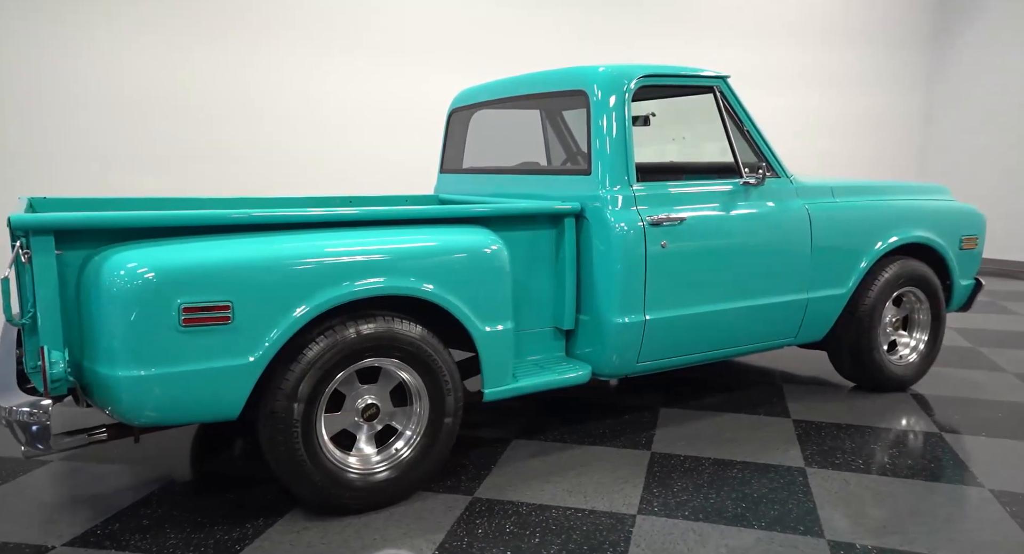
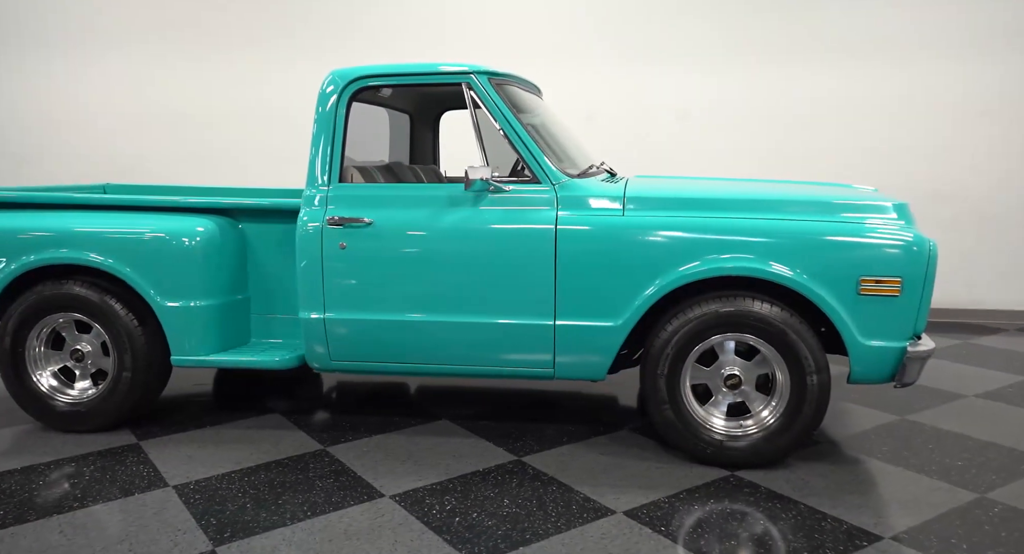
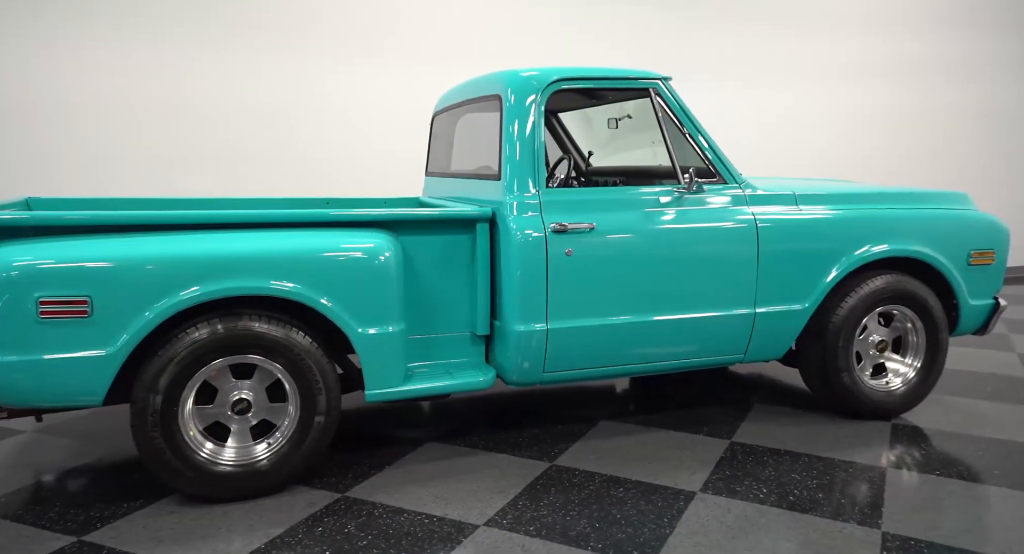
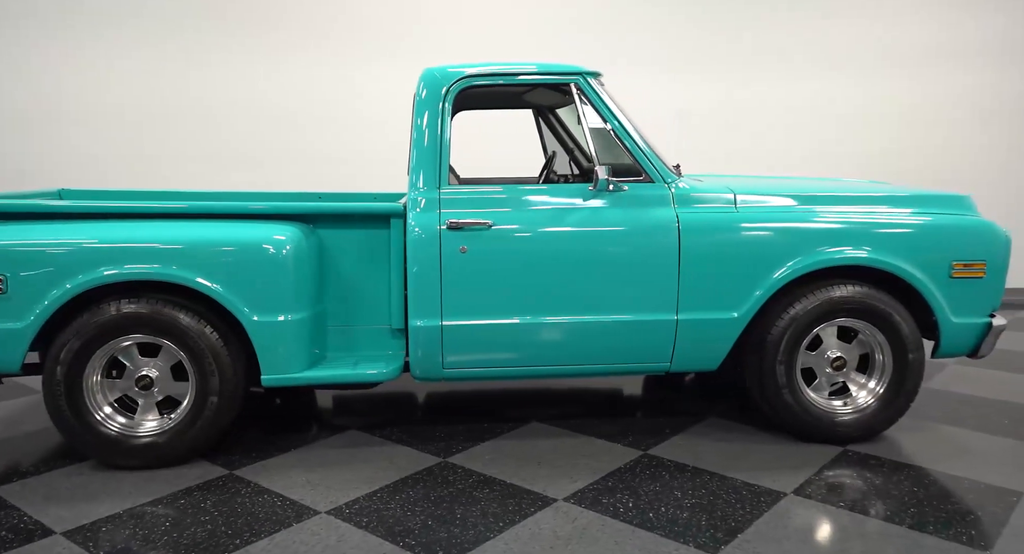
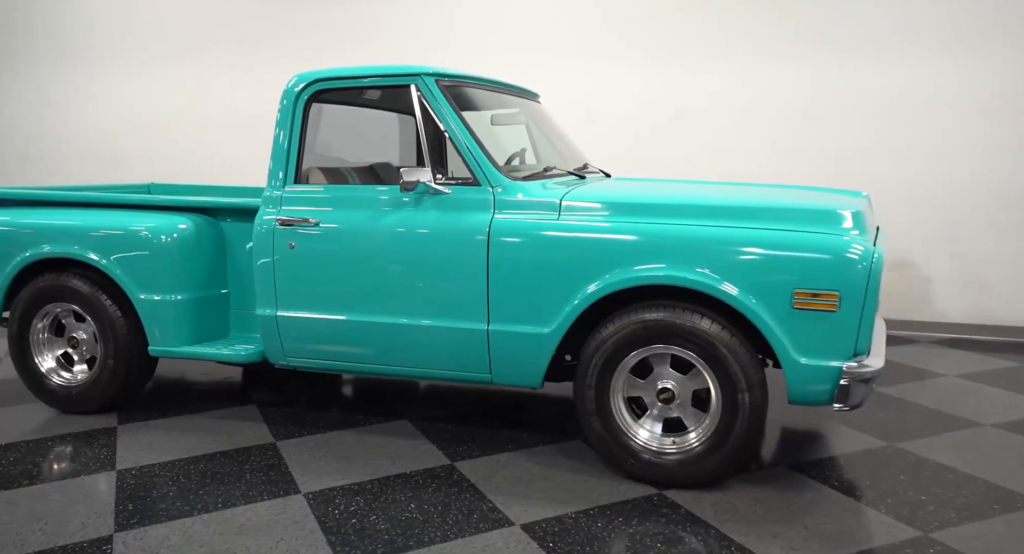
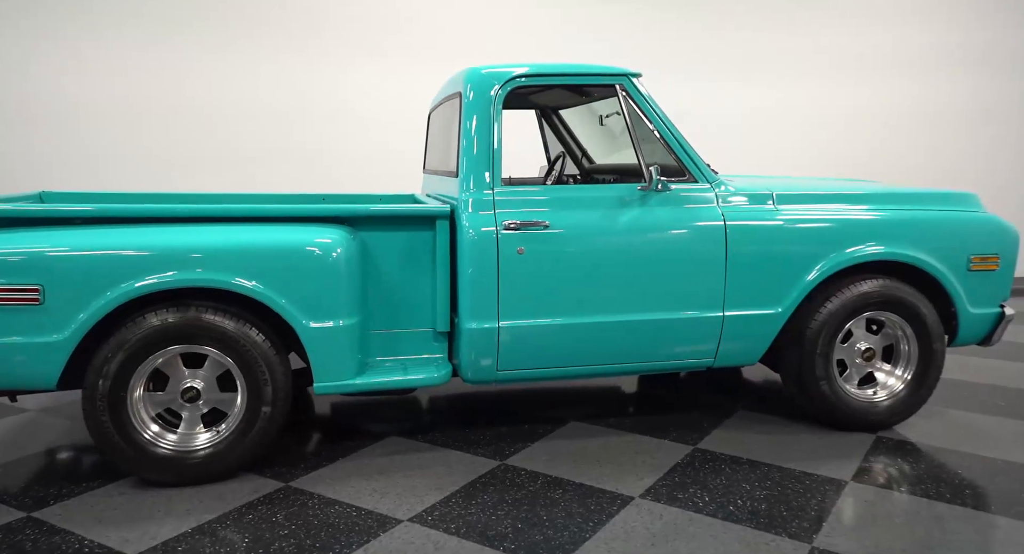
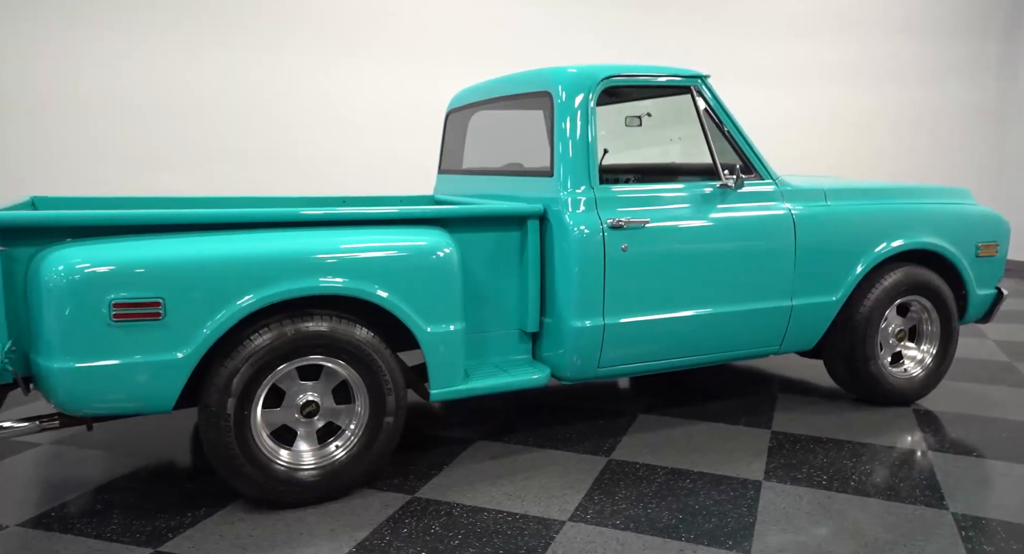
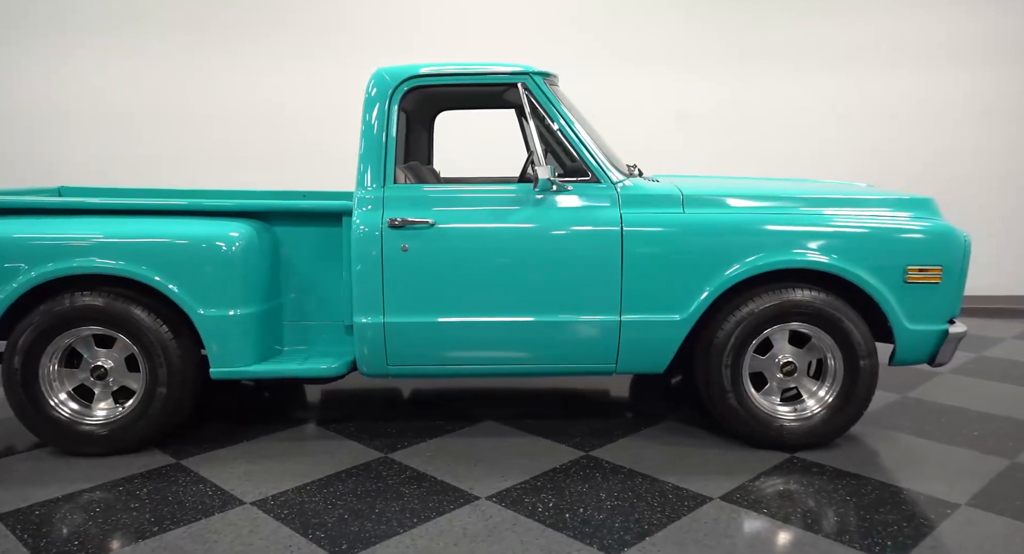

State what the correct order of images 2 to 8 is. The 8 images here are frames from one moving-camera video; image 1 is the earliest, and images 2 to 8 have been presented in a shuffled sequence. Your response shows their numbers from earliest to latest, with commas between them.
7, 3, 6, 4, 8, 2, 5
